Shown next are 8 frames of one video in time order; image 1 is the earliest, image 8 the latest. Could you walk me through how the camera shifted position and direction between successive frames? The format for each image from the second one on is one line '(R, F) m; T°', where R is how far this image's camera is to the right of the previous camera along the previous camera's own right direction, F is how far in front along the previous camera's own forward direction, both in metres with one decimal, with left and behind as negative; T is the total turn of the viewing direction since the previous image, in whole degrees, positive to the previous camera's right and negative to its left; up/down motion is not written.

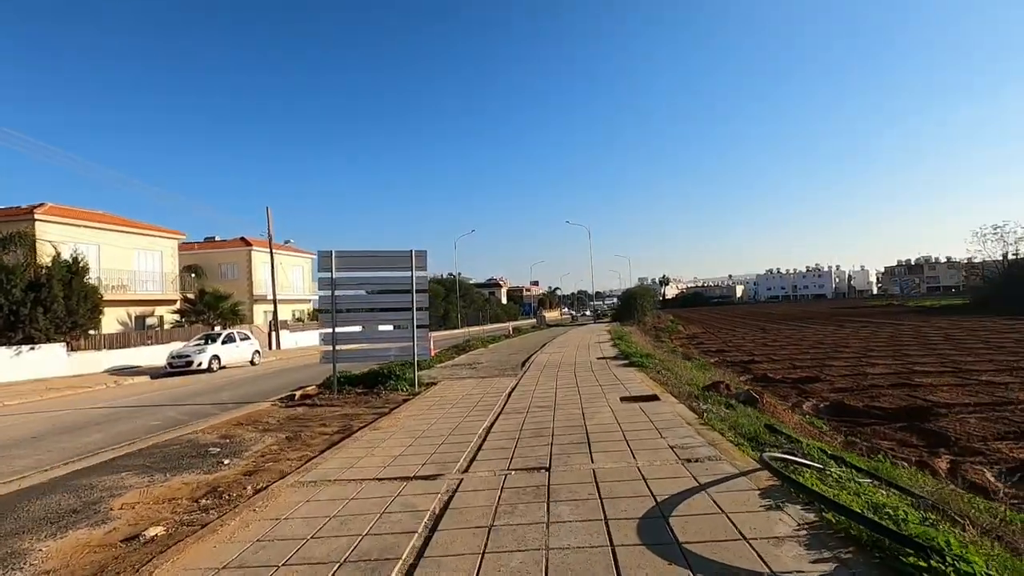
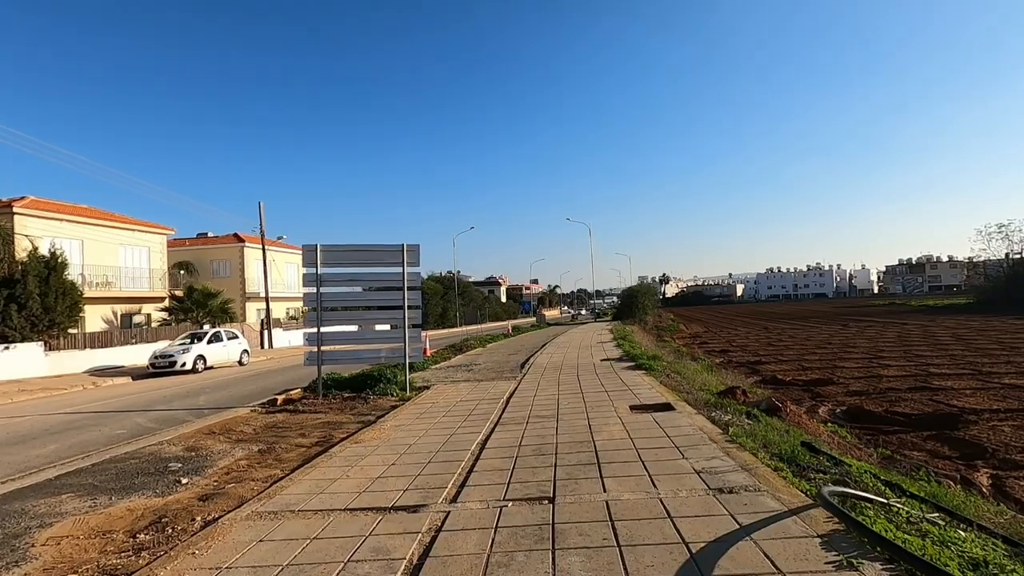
(0.0, +1.0) m; 0°
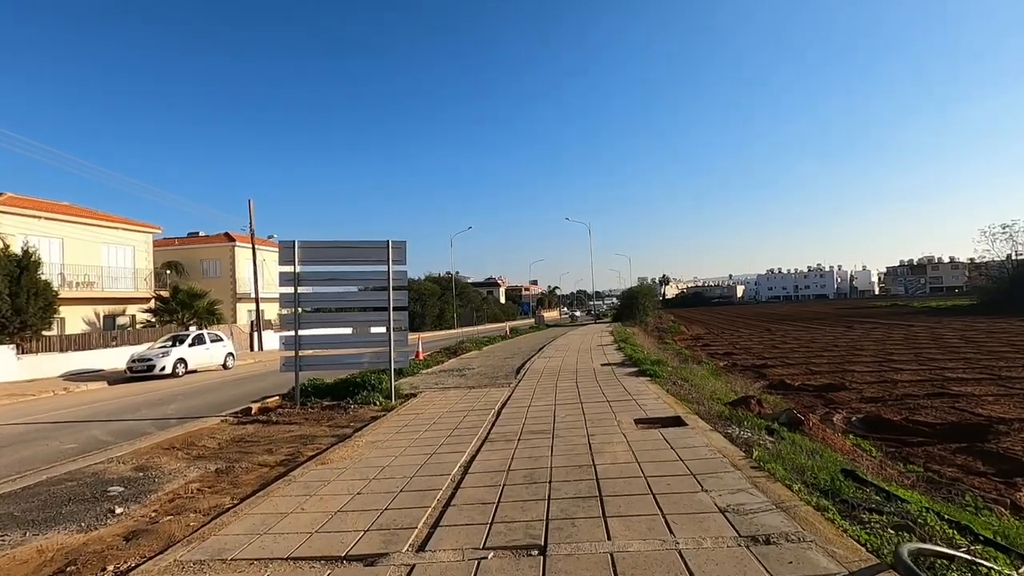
(+0.1, +1.0) m; 0°
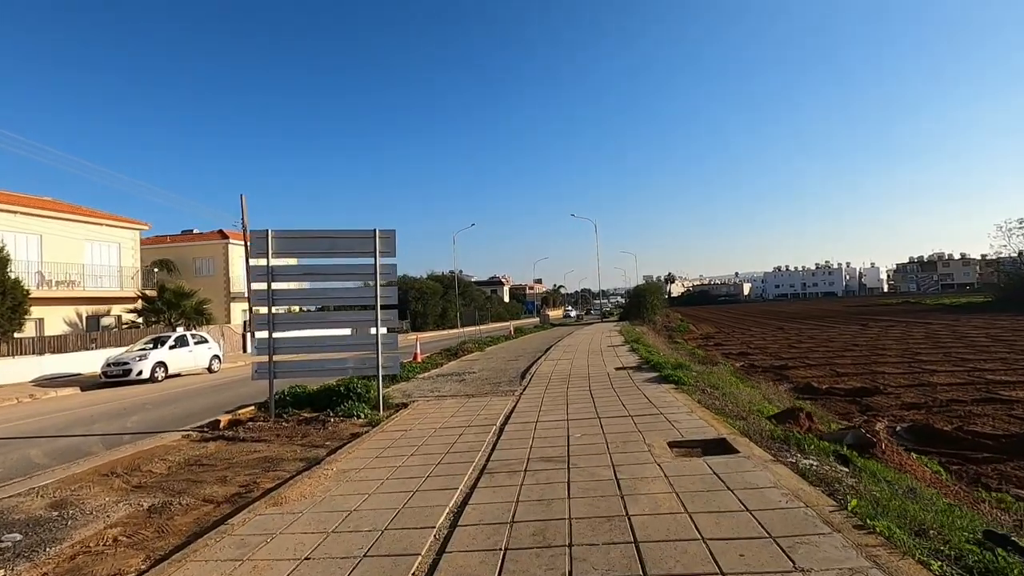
(0.0, +1.5) m; 0°
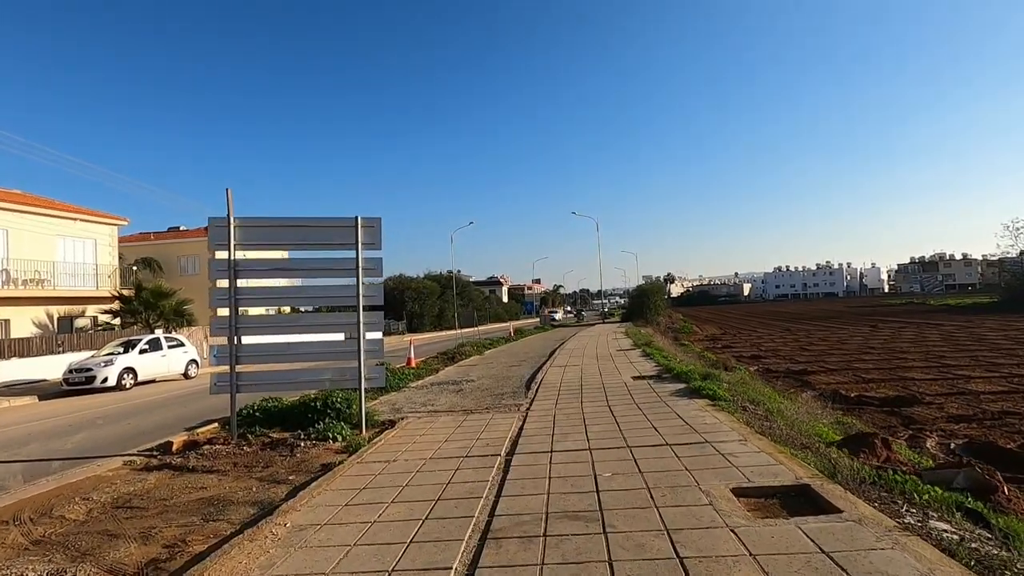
(-0.1, +1.6) m; 0°
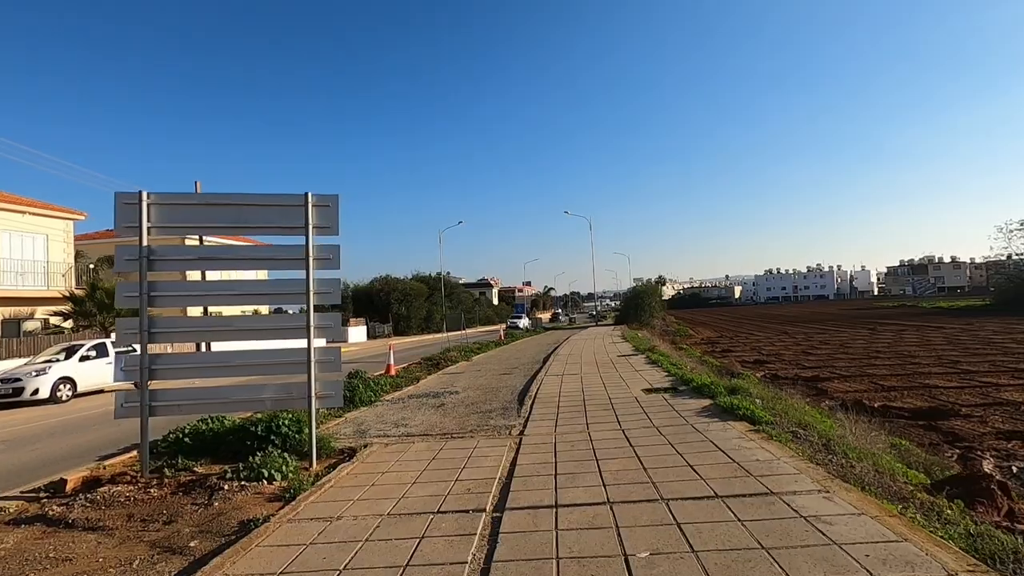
(0.0, +1.8) m; +1°
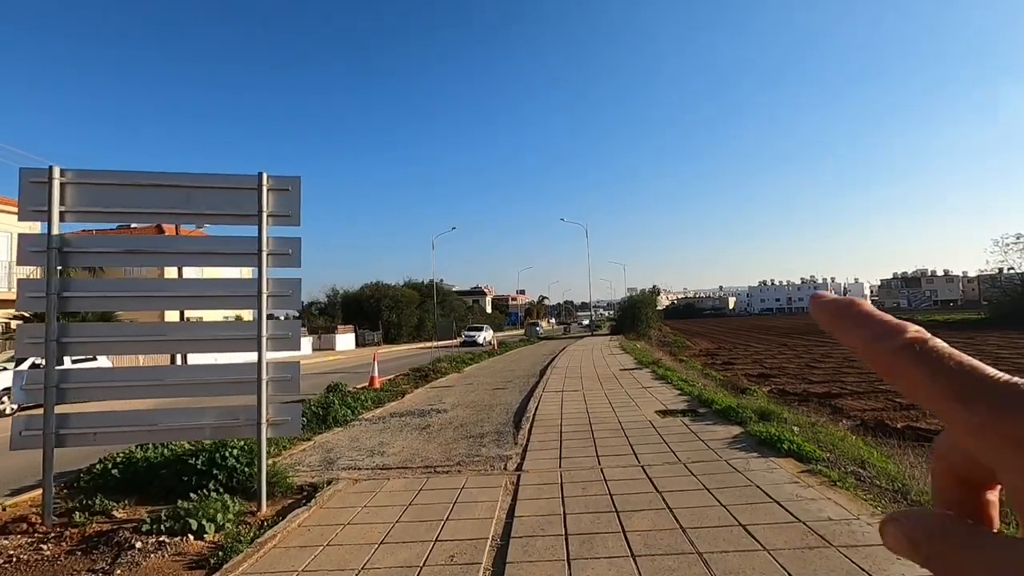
(0.0, +1.3) m; +1°
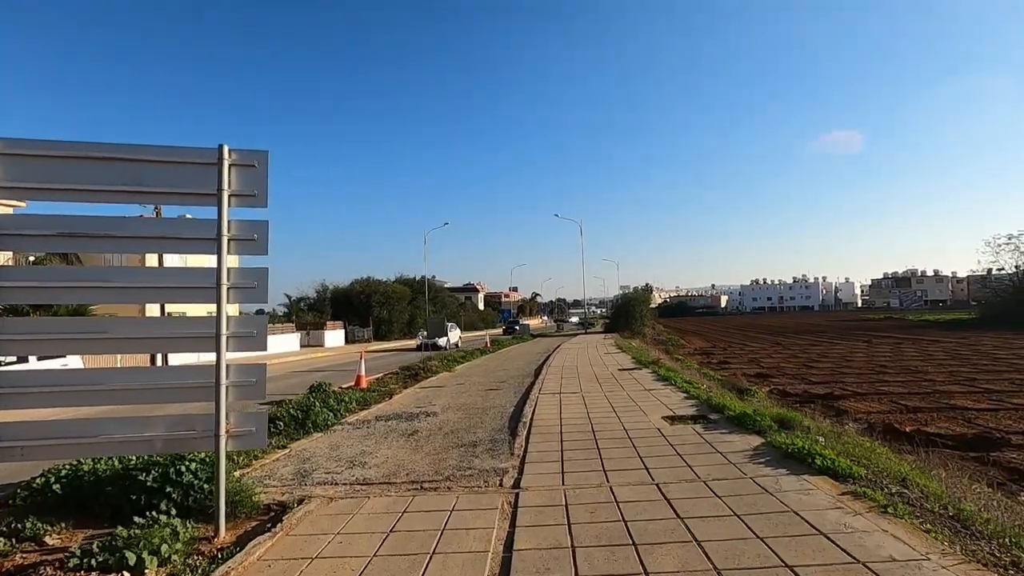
(-0.1, +0.8) m; +1°
